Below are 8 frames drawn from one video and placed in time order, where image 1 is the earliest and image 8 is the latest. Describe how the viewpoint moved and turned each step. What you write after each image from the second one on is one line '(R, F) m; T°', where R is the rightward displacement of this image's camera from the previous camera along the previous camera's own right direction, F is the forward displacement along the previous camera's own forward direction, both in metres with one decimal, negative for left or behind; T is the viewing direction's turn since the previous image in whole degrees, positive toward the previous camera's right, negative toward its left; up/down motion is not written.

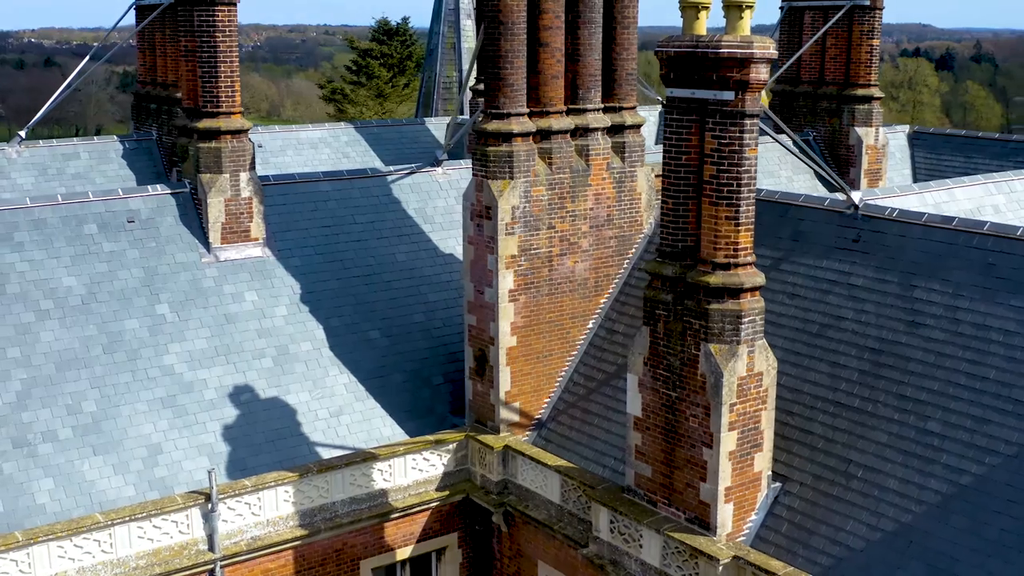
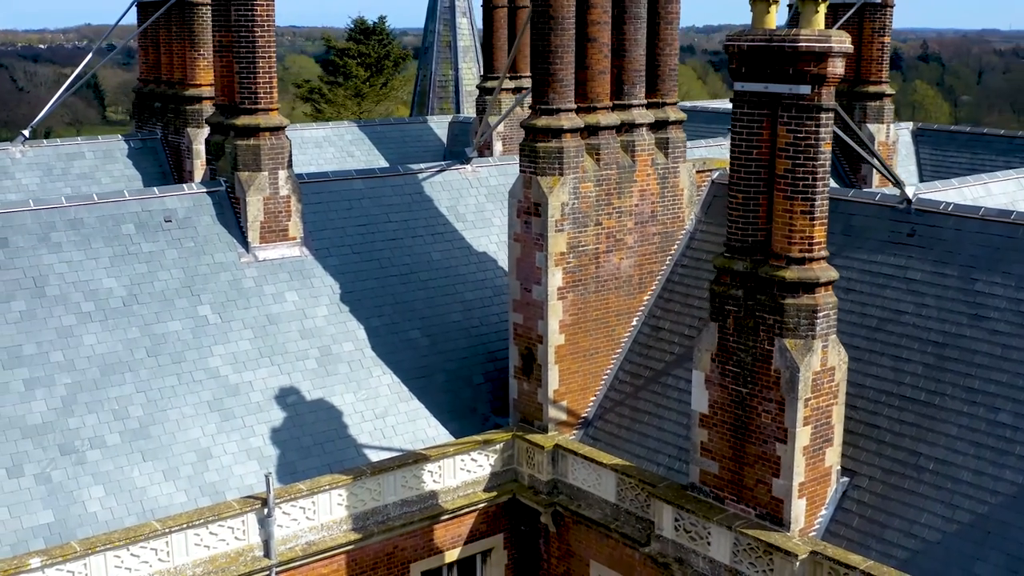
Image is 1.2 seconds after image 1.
(-1.2, +0.2) m; +3°
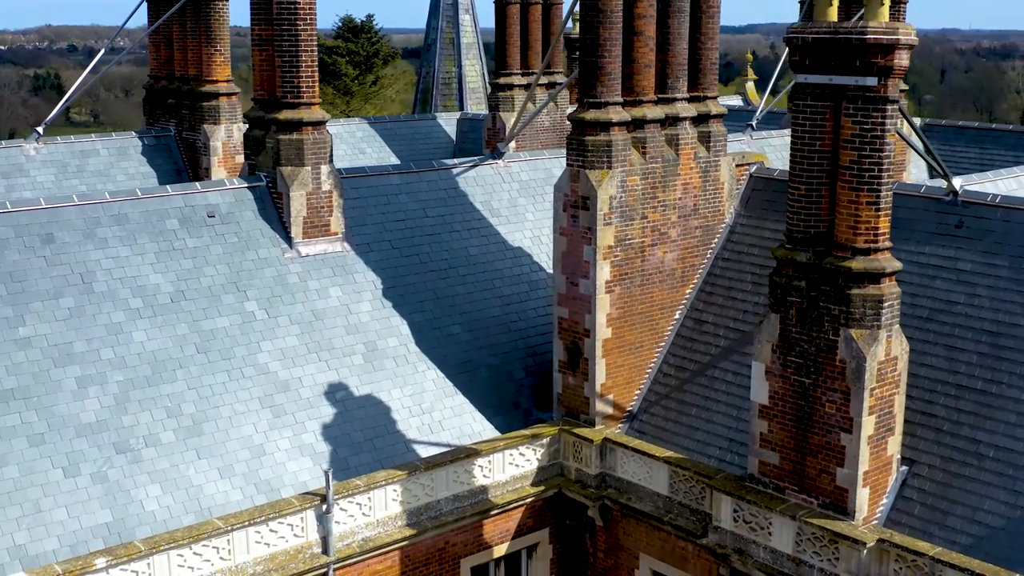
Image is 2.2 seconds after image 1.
(-1.0, 0.0) m; +2°
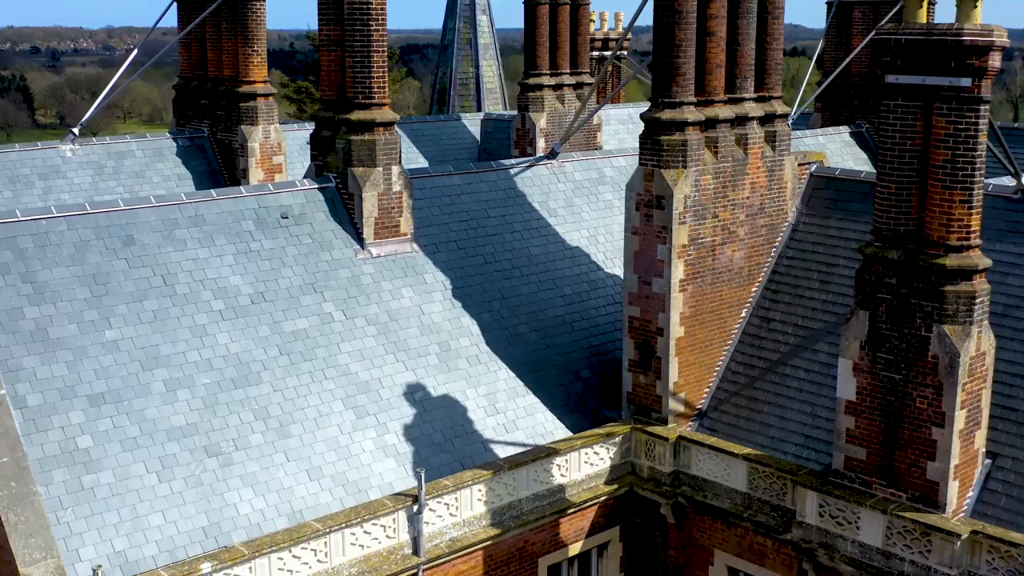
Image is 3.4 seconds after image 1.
(-1.3, 0.0) m; +2°
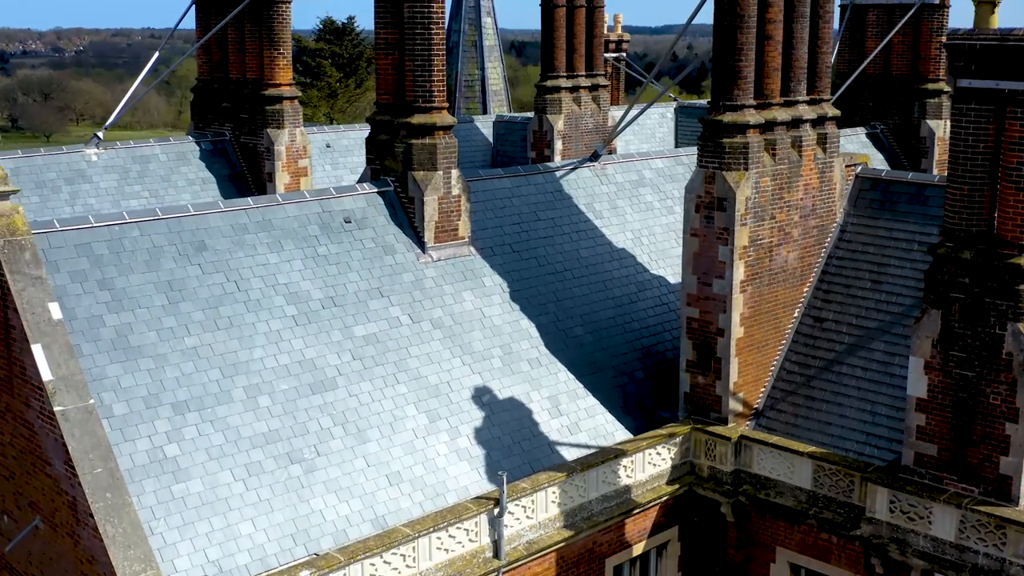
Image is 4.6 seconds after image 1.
(-1.3, 0.0) m; +3°
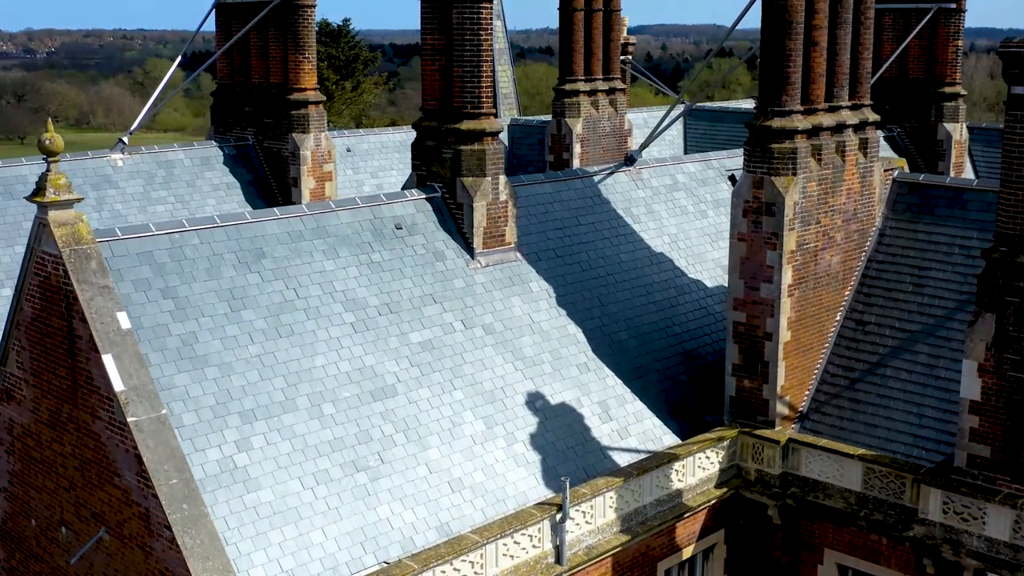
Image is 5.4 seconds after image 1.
(-0.9, 0.0) m; +2°
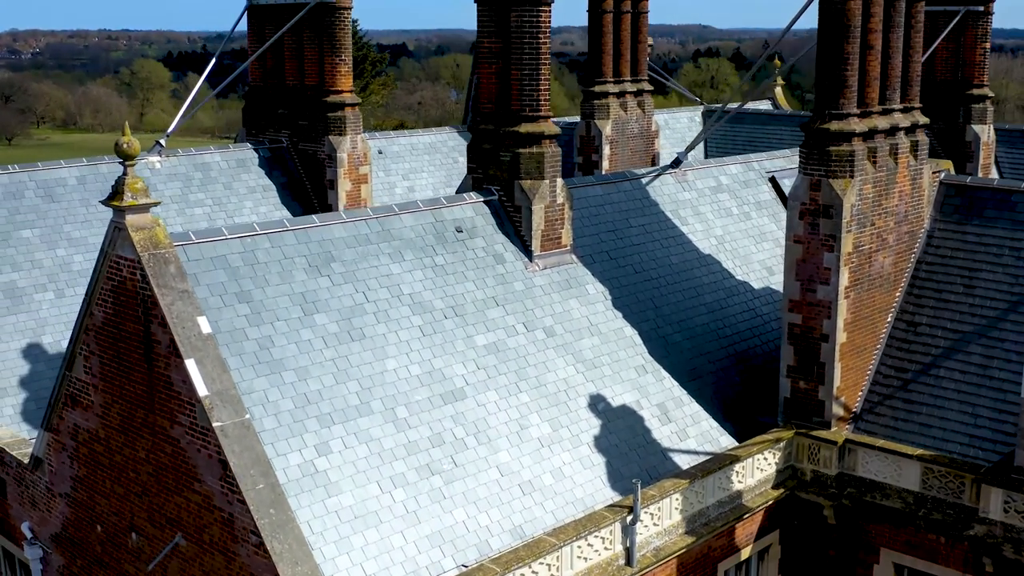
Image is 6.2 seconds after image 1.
(-0.9, 0.0) m; +1°
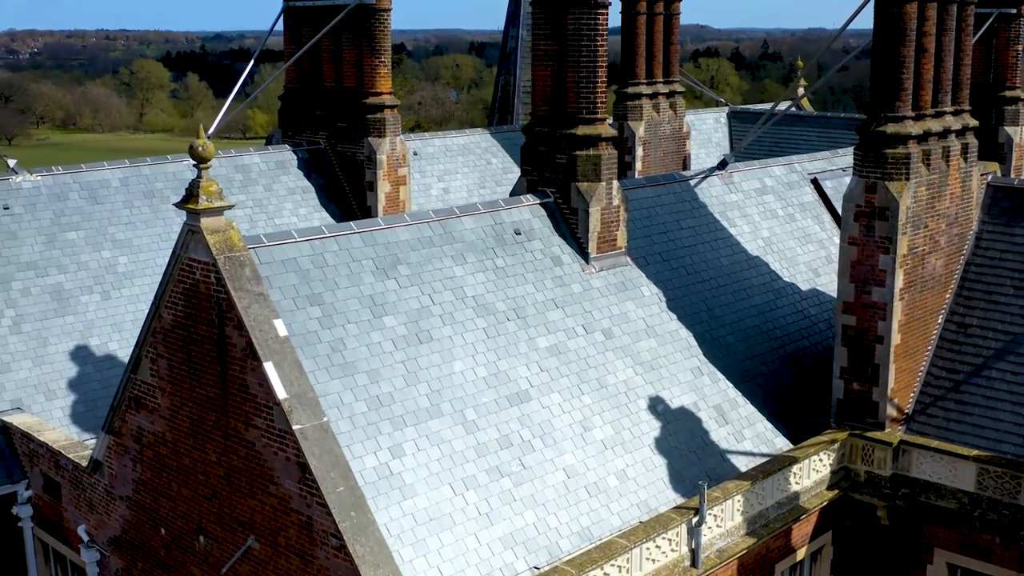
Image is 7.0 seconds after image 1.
(-0.7, 0.0) m; +1°
